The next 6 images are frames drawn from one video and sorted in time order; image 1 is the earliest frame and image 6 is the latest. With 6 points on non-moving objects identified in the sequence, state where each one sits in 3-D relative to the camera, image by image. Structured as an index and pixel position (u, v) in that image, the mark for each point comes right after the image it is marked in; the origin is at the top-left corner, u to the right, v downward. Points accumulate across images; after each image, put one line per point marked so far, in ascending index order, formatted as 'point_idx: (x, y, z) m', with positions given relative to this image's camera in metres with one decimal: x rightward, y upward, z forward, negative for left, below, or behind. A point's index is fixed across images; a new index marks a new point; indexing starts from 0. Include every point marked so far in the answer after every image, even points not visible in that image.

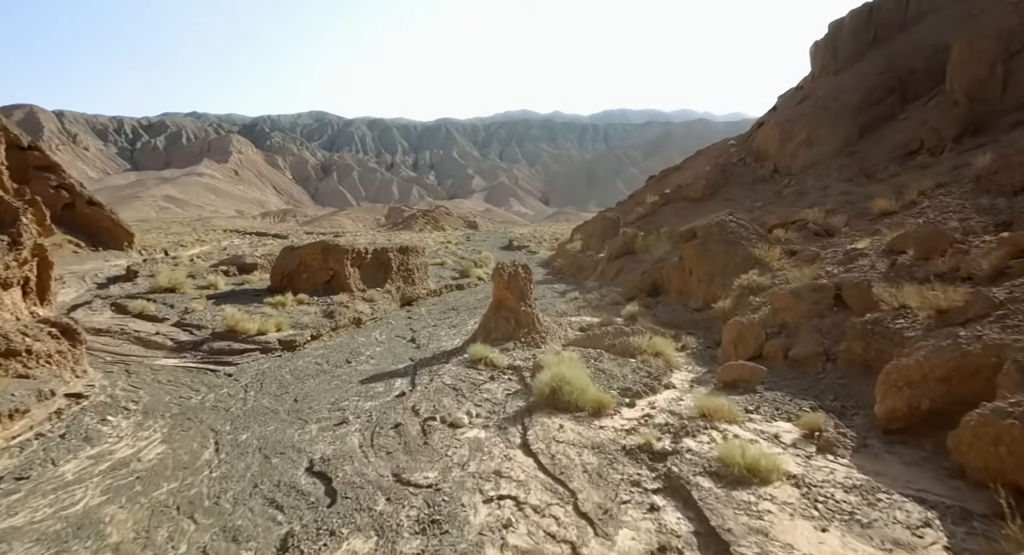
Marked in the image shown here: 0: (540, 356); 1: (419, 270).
0: (+0.3, -0.8, +6.5) m
1: (-1.8, +0.1, +12.2) m
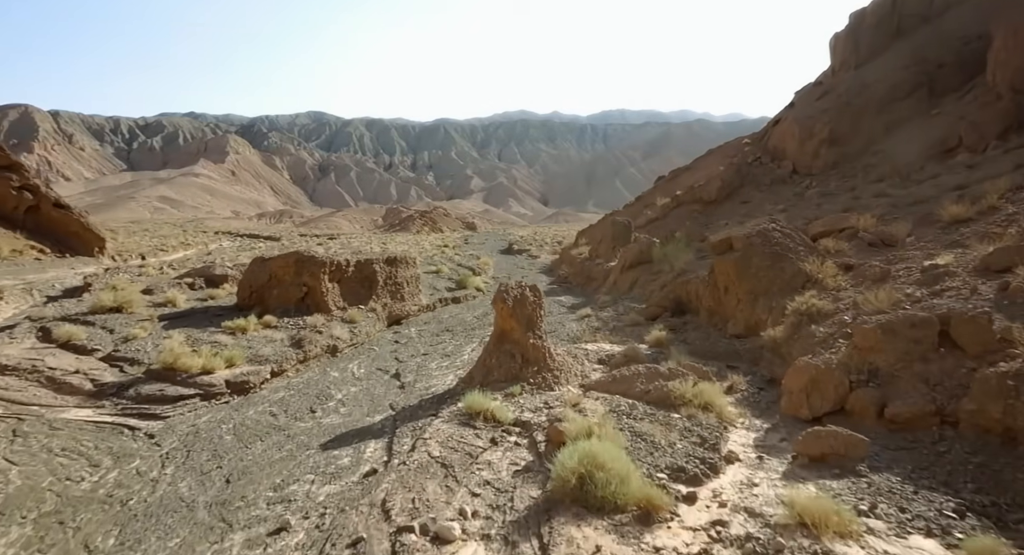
0: (+0.4, -1.1, +5.1) m
1: (-1.8, -0.1, +10.7) m
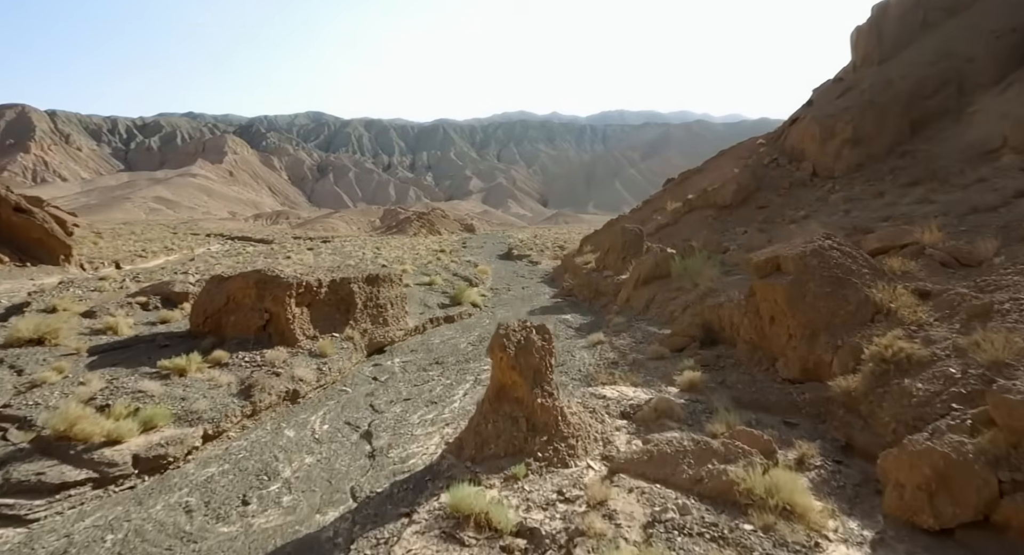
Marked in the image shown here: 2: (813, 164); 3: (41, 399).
0: (+0.4, -1.4, +3.7) m
1: (-1.7, -0.4, +9.3) m
2: (+9.4, +3.6, +19.7) m
3: (-4.0, -1.0, +5.3) m
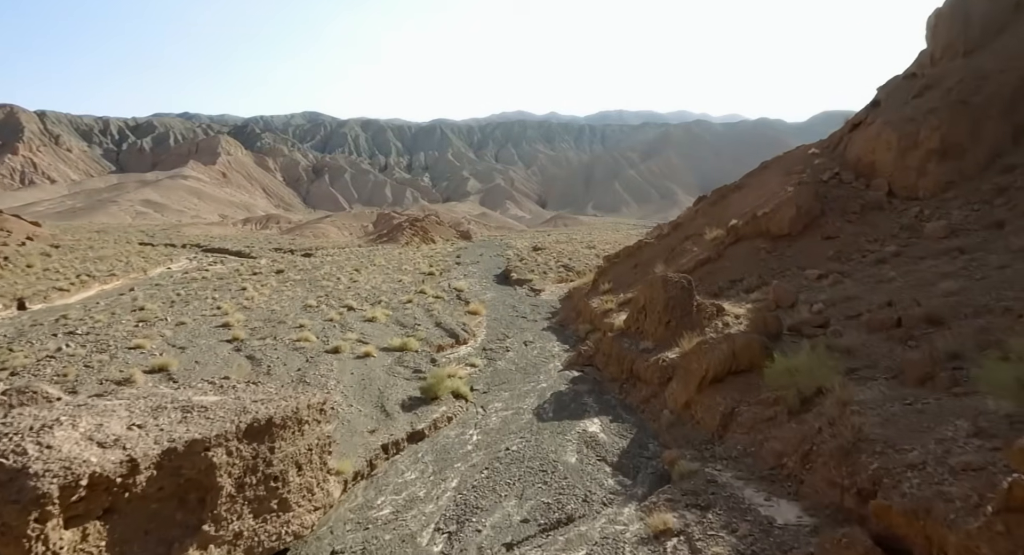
0: (+0.4, -2.5, -0.3) m
1: (-1.7, -1.6, +5.3) m
2: (+9.4, +2.4, +15.7) m
3: (-4.0, -2.2, +1.3) m
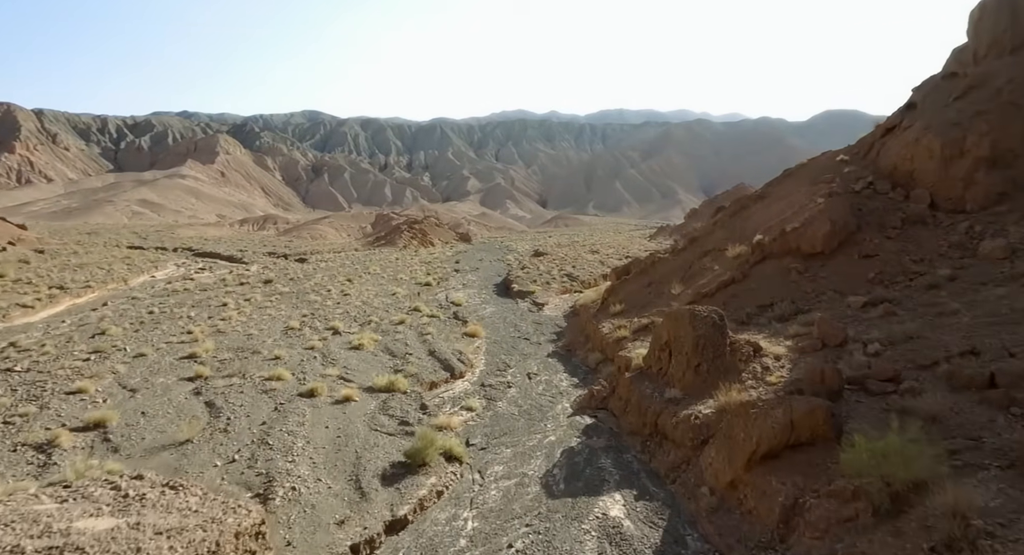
0: (+0.4, -3.0, -1.8) m
1: (-1.7, -2.0, +3.8) m
2: (+9.4, +1.9, +14.2) m
3: (-3.9, -2.7, -0.2) m
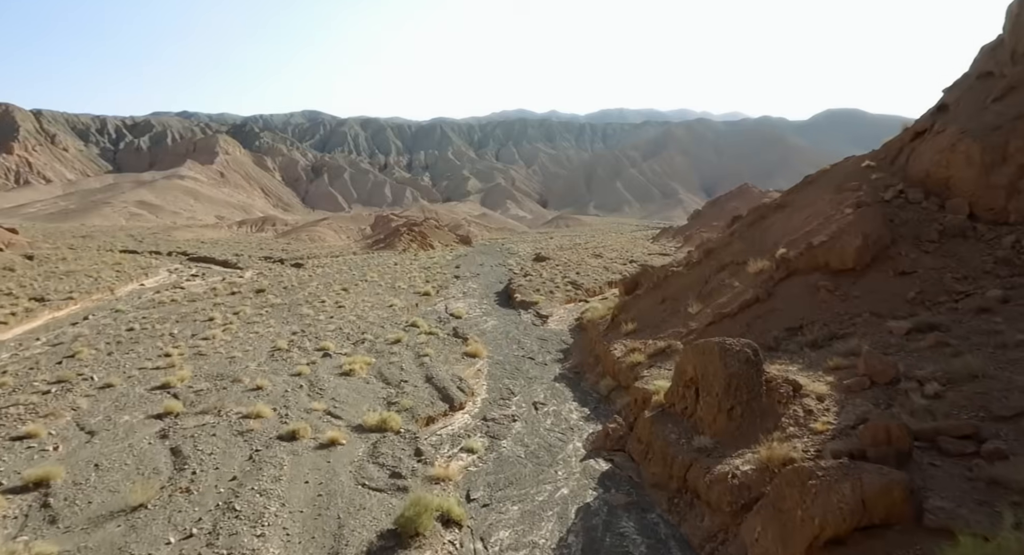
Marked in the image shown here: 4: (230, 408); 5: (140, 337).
0: (+0.5, -3.4, -2.9) m
1: (-1.6, -2.4, +2.7) m
2: (+9.5, +1.6, +13.1) m
3: (-3.9, -3.1, -1.3) m
4: (-4.3, -2.0, +9.7) m
5: (-9.3, -1.5, +15.7) m
